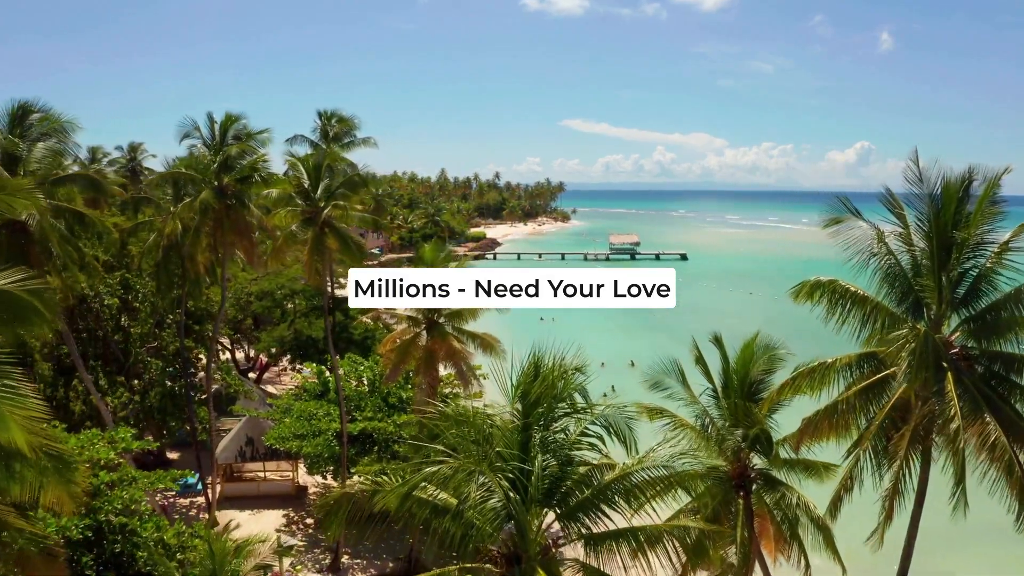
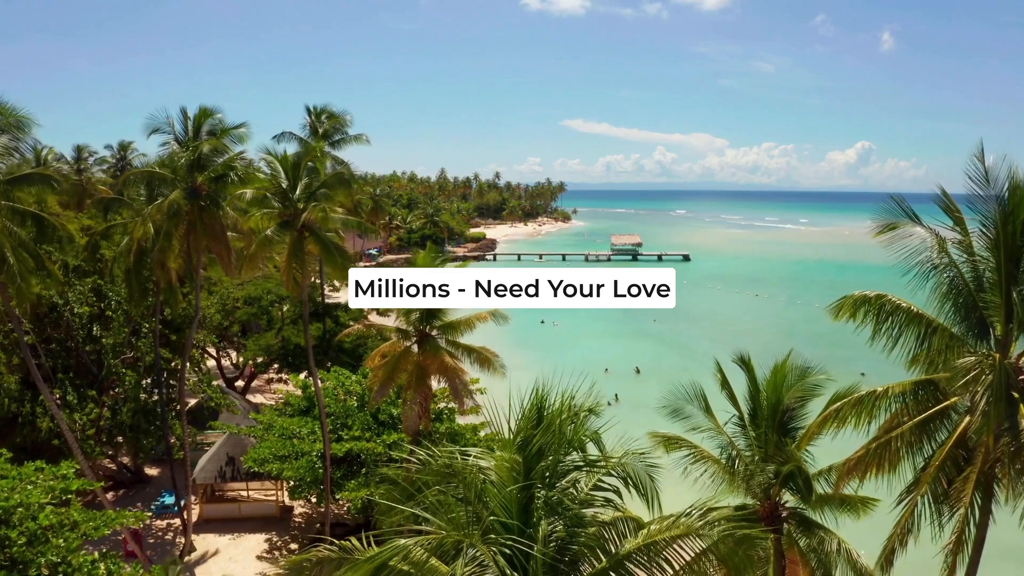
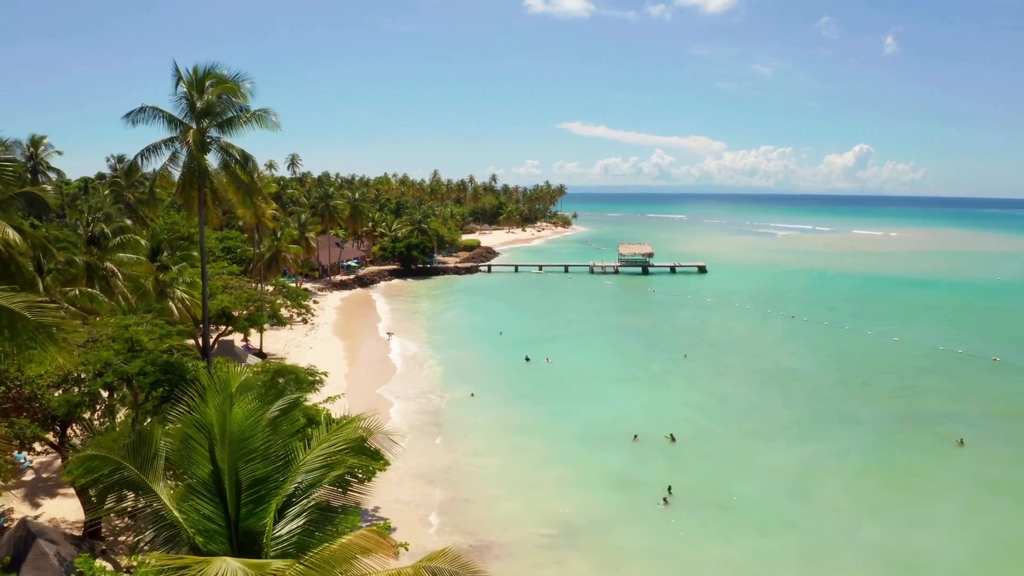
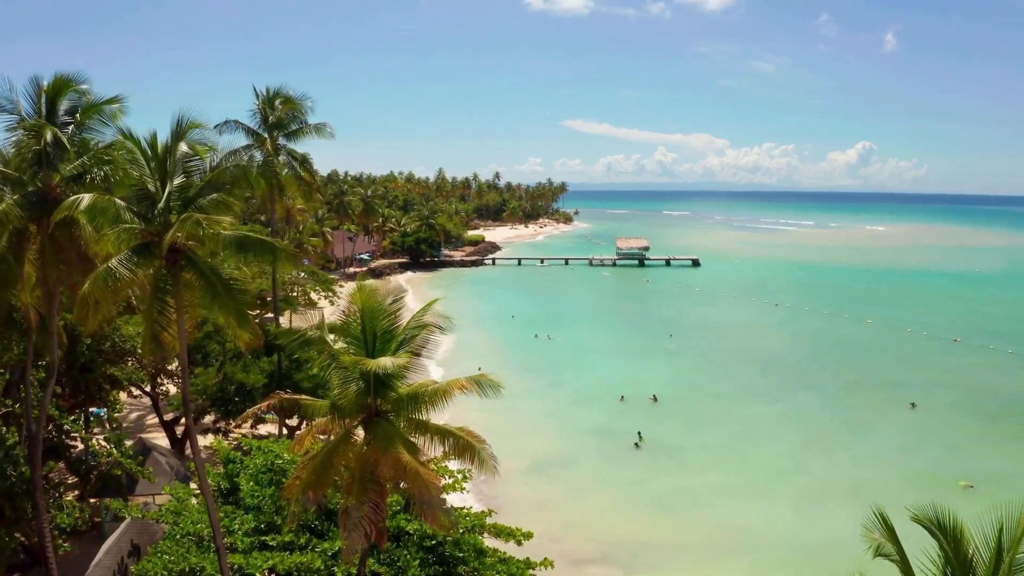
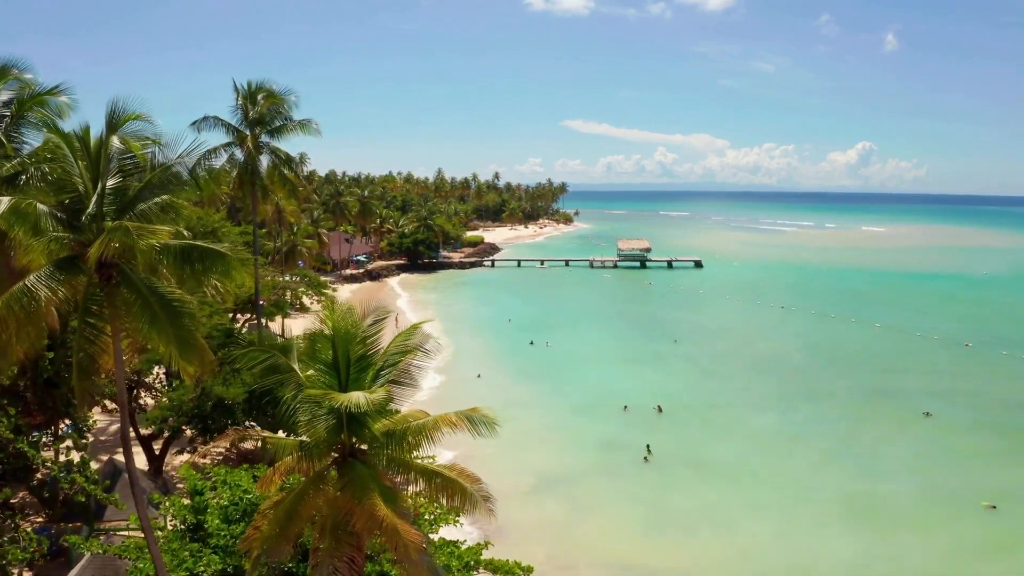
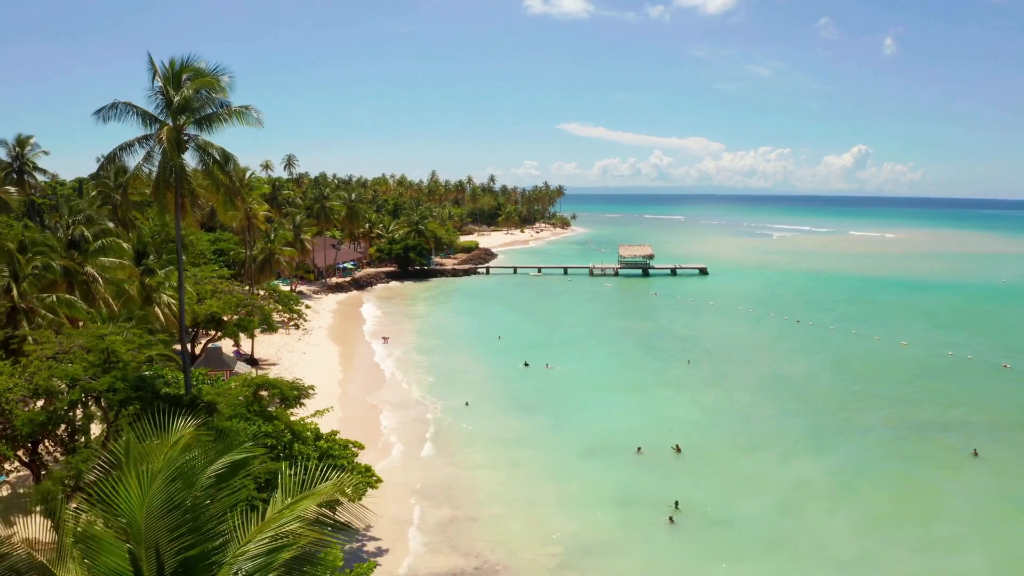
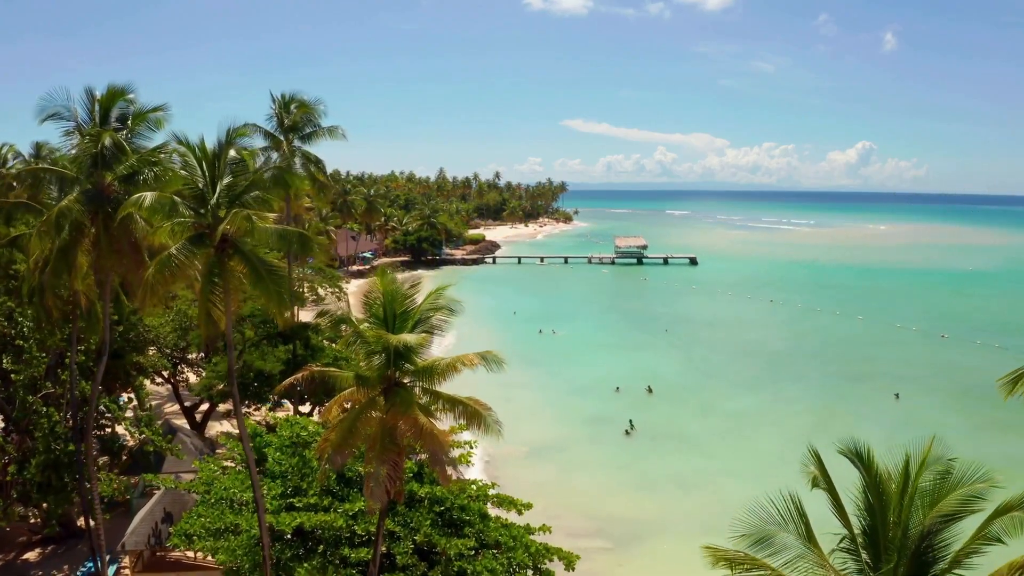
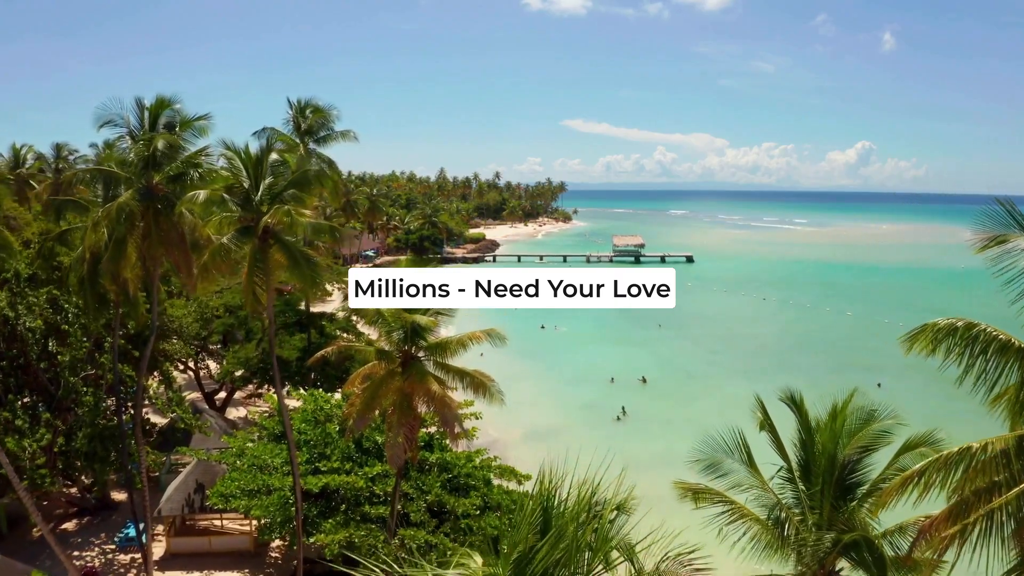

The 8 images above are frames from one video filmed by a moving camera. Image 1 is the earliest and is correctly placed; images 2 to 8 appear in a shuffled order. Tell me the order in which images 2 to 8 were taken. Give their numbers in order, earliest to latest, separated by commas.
2, 8, 7, 4, 5, 3, 6
